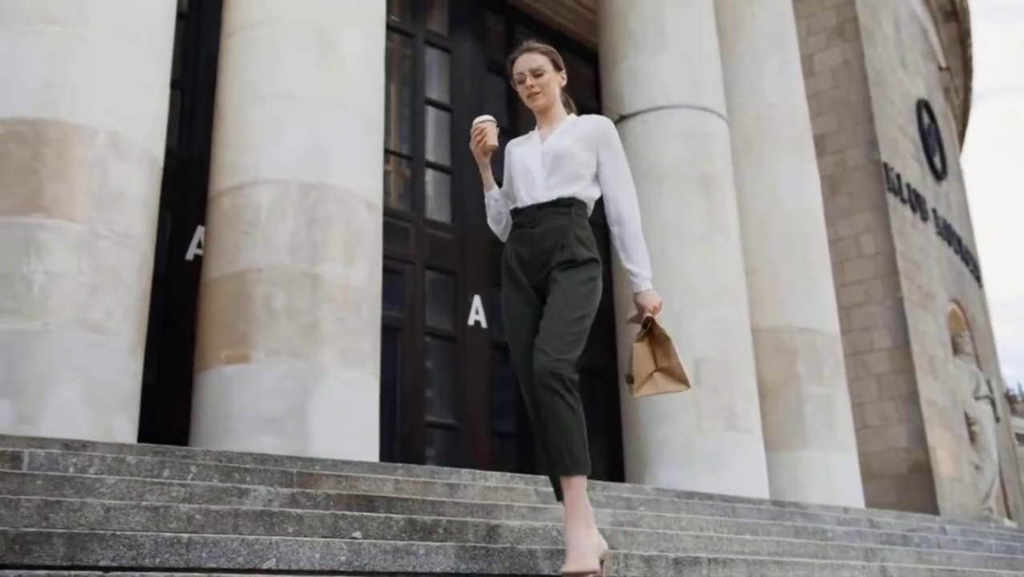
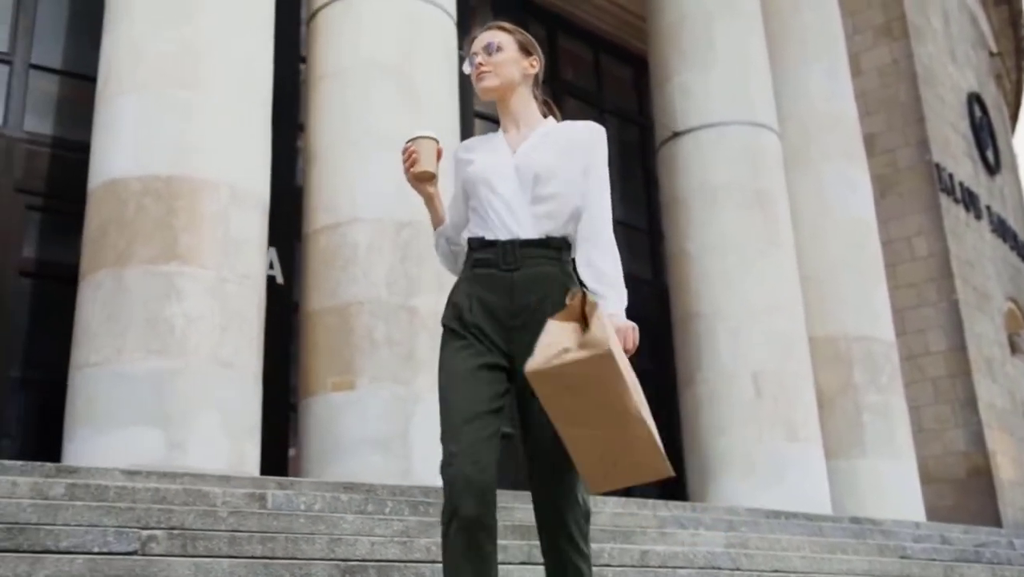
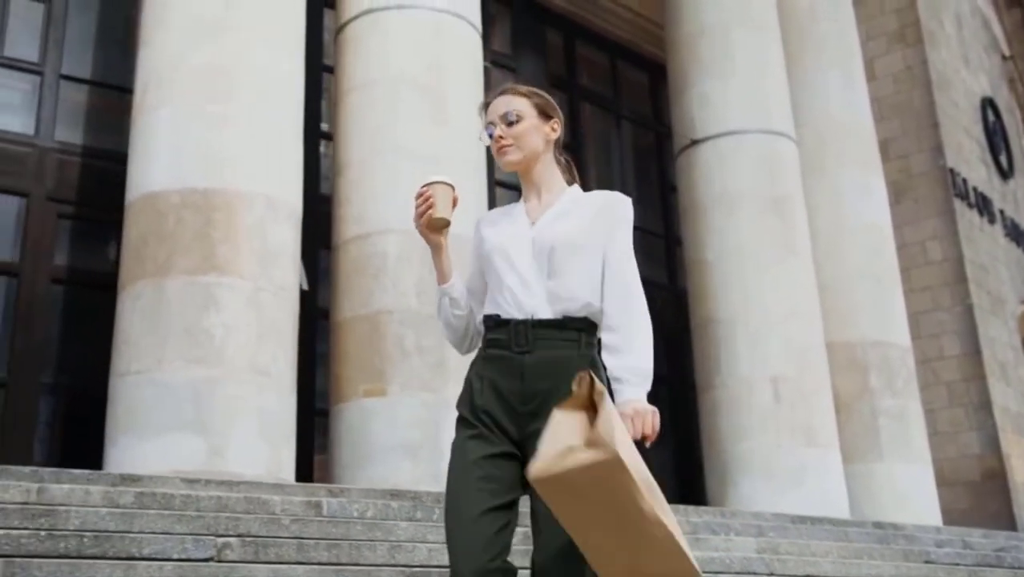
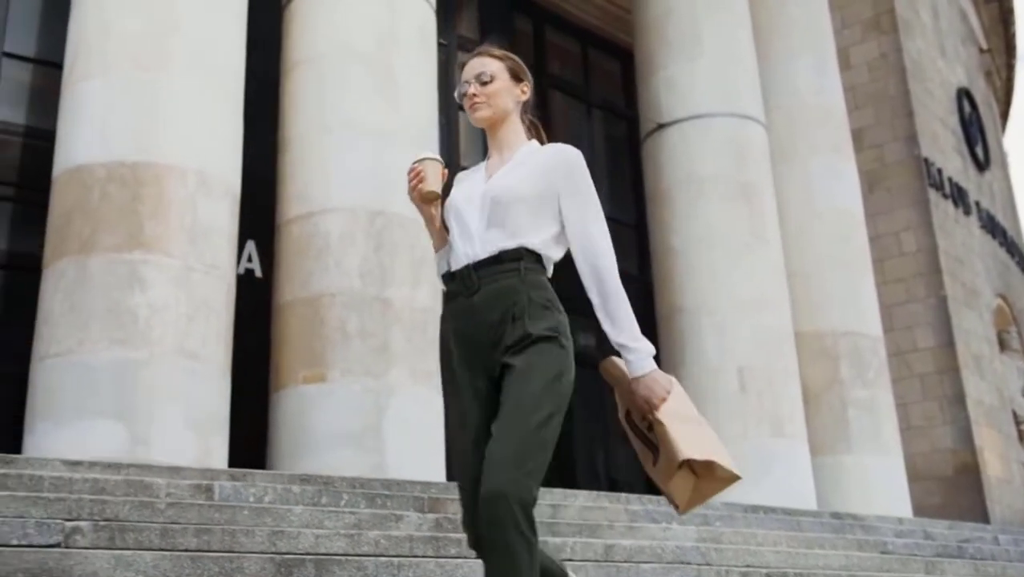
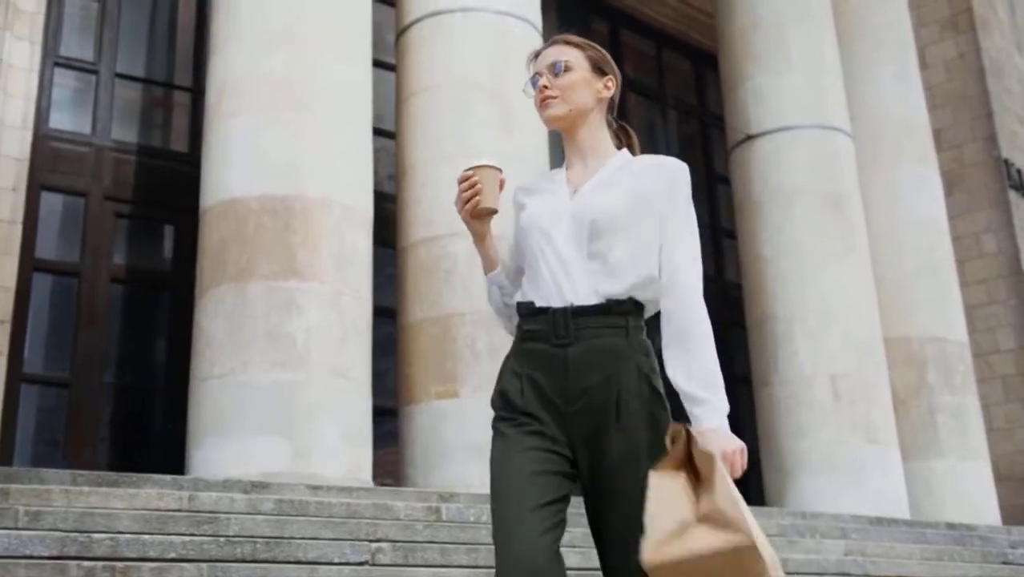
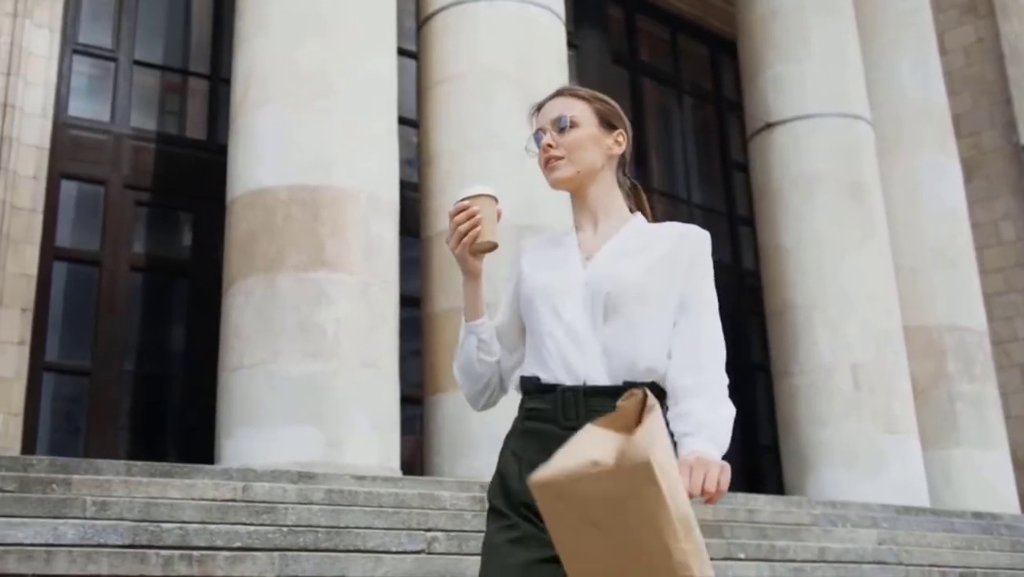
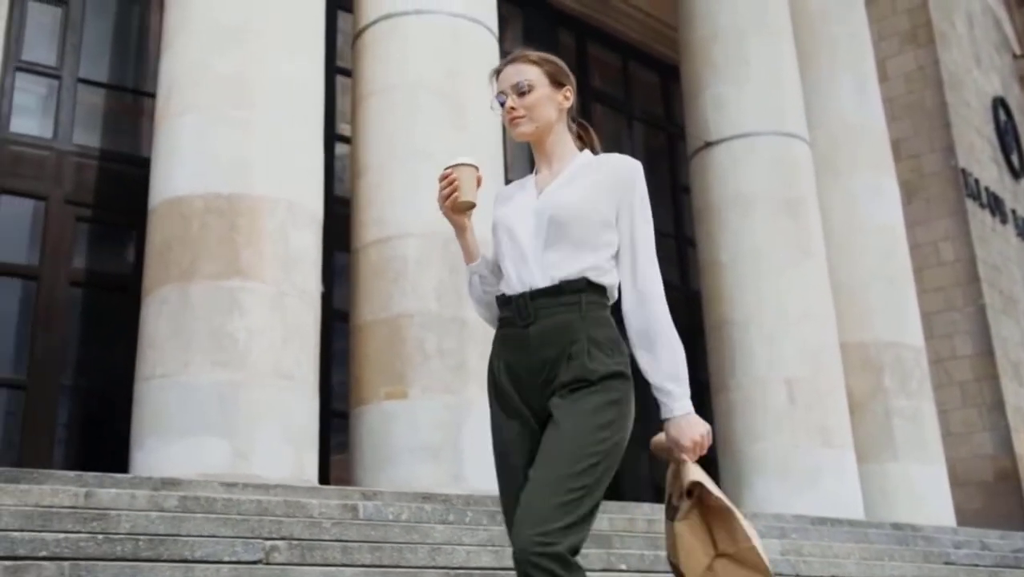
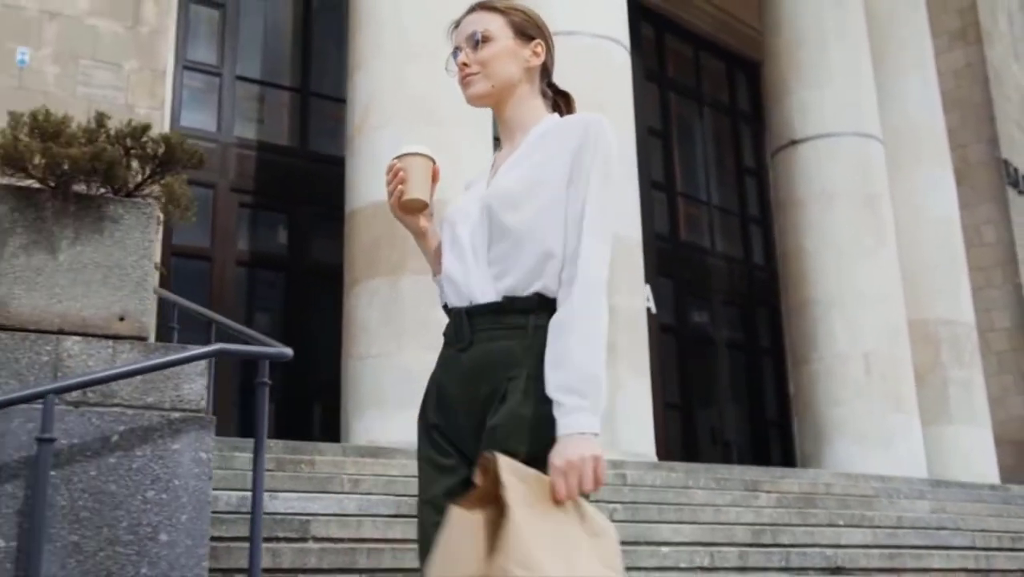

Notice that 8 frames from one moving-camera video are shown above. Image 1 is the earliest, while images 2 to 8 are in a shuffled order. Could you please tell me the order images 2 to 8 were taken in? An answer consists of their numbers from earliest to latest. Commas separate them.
4, 2, 3, 7, 5, 6, 8
